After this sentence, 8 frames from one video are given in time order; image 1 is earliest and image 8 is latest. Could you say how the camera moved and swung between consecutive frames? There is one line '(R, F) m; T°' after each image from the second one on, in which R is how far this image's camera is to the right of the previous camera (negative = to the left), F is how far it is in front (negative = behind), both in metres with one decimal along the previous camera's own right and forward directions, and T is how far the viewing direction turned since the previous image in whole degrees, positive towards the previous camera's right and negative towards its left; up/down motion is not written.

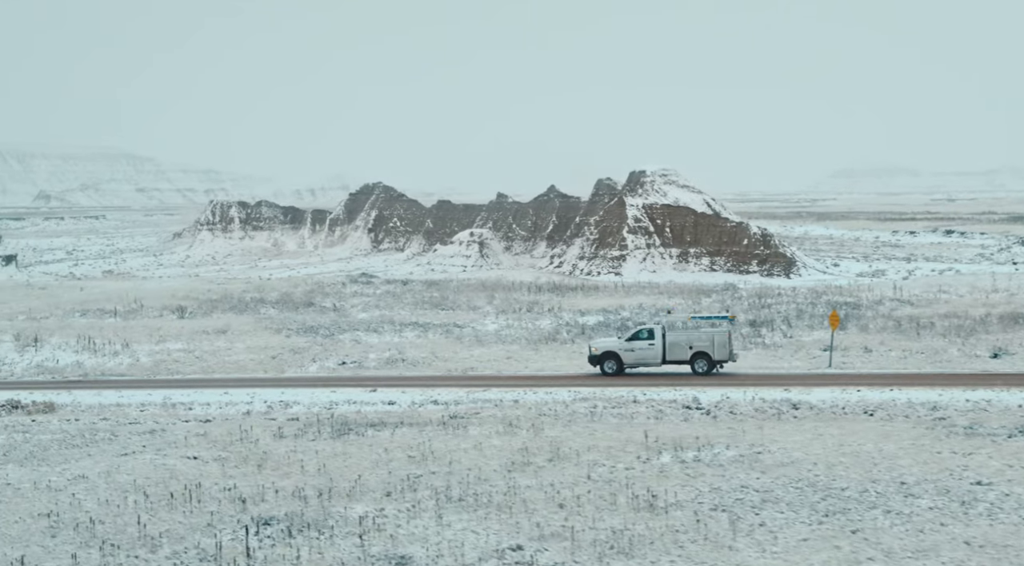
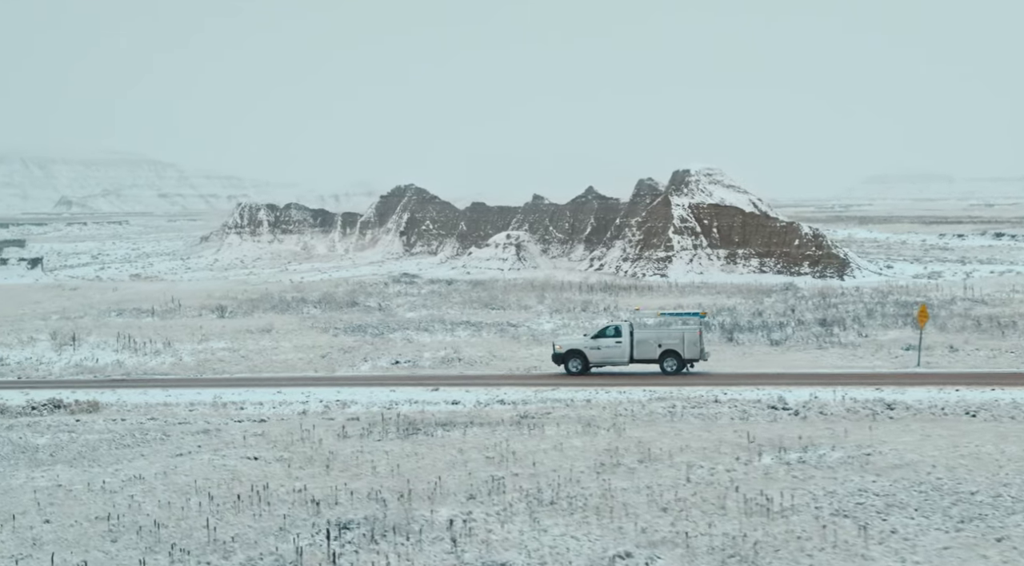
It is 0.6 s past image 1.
(-1.7, +1.7) m; -1°
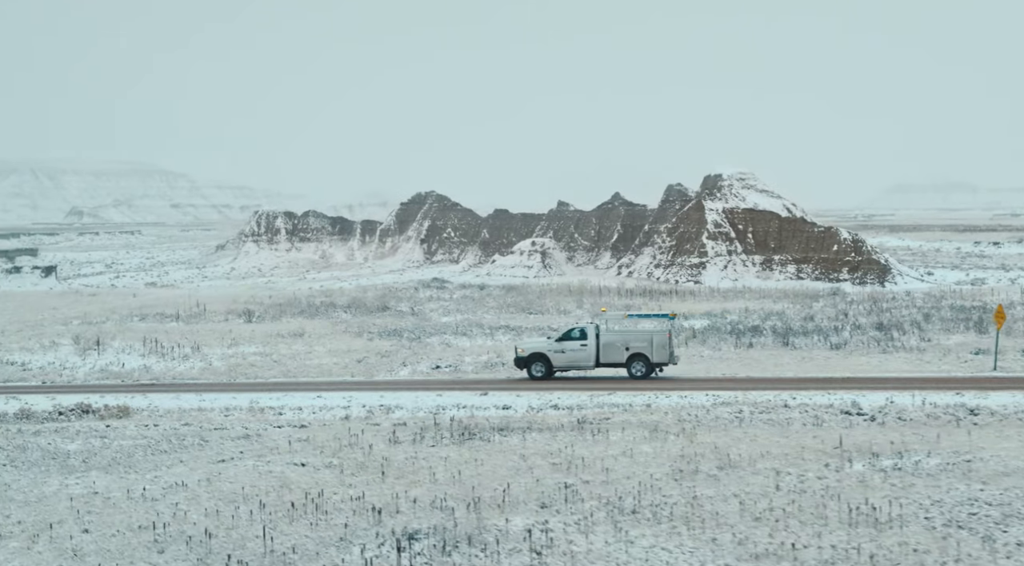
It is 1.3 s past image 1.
(-1.4, +1.5) m; 0°
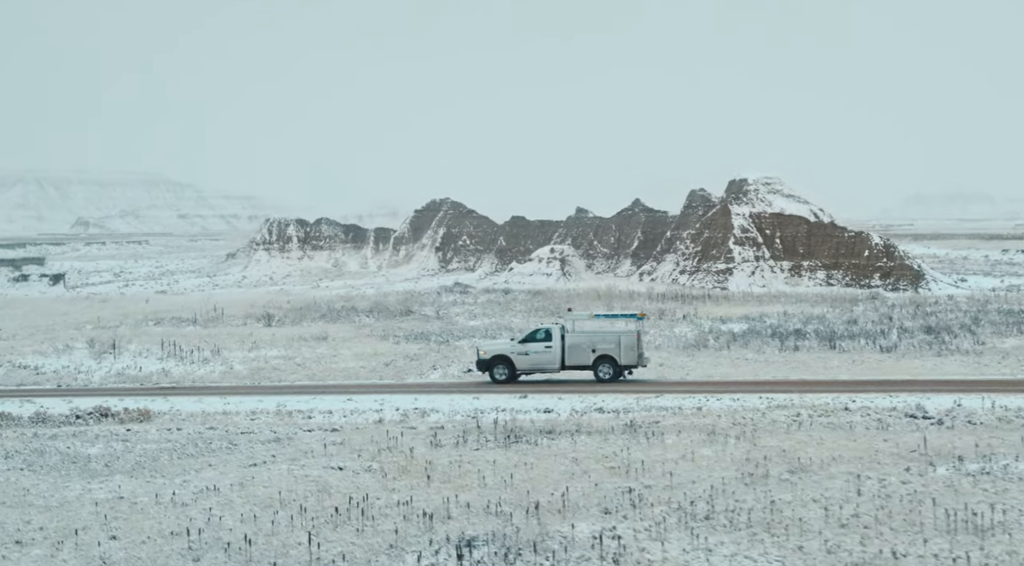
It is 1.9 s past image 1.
(-1.0, +1.4) m; 0°
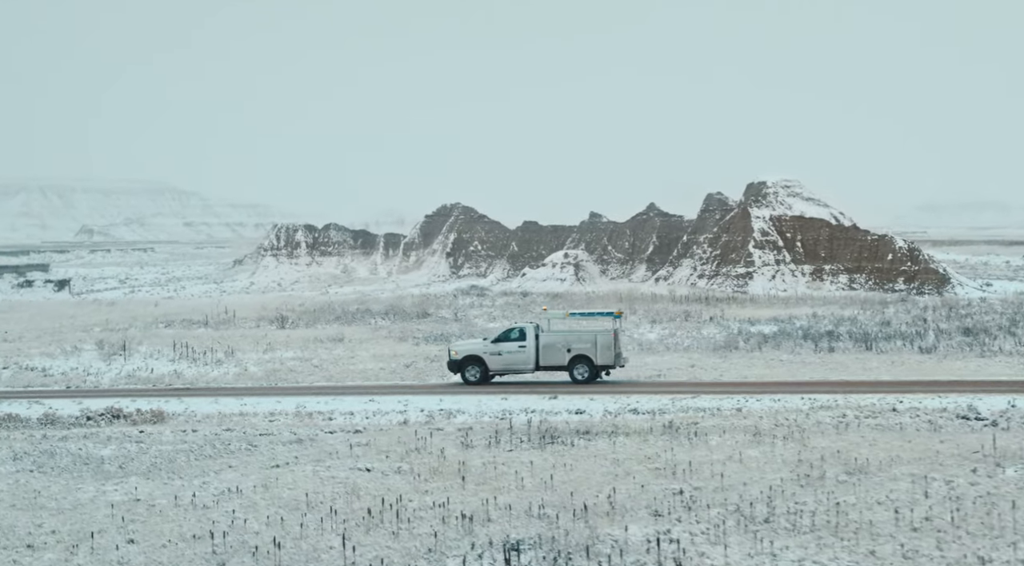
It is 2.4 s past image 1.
(-0.7, +1.1) m; 0°
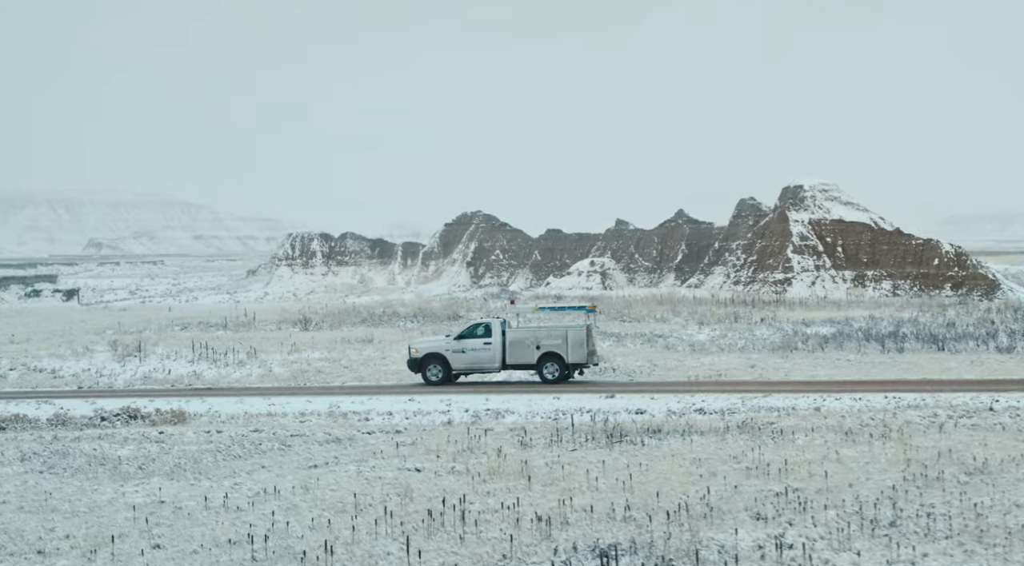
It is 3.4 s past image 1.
(-1.1, +2.1) m; 0°
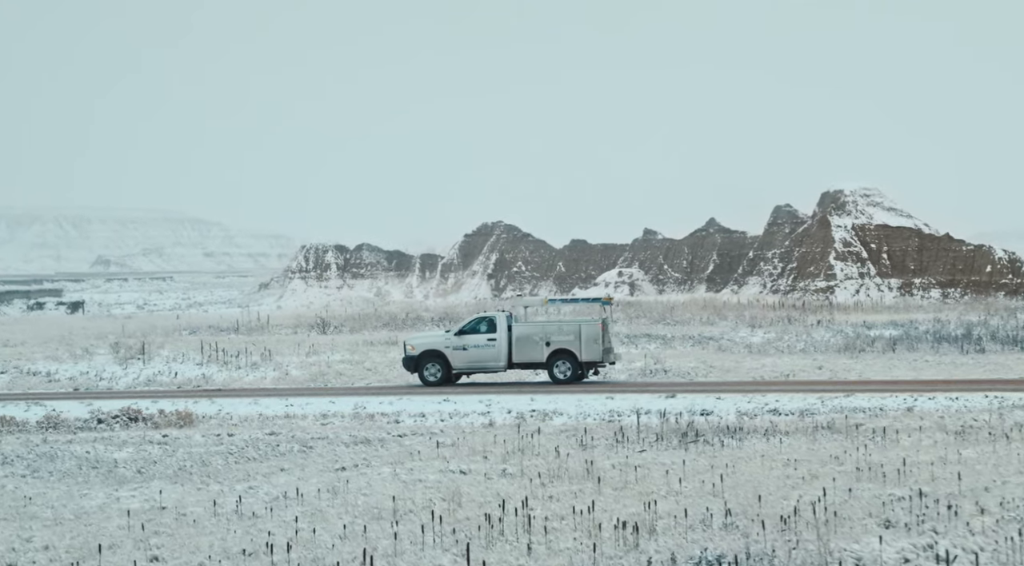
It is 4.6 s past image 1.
(-0.8, +2.5) m; -1°
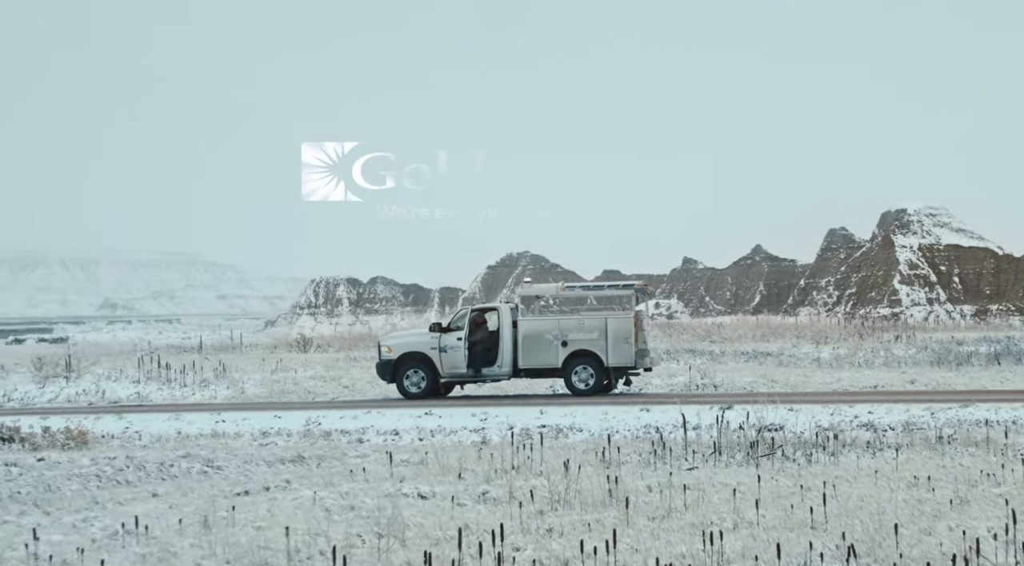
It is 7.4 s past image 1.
(+0.5, +4.9) m; -2°
